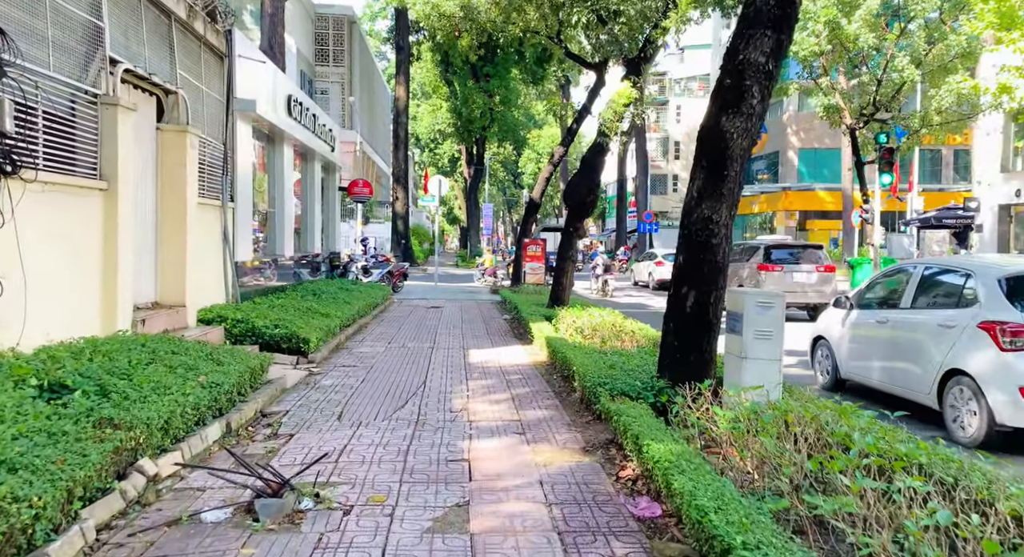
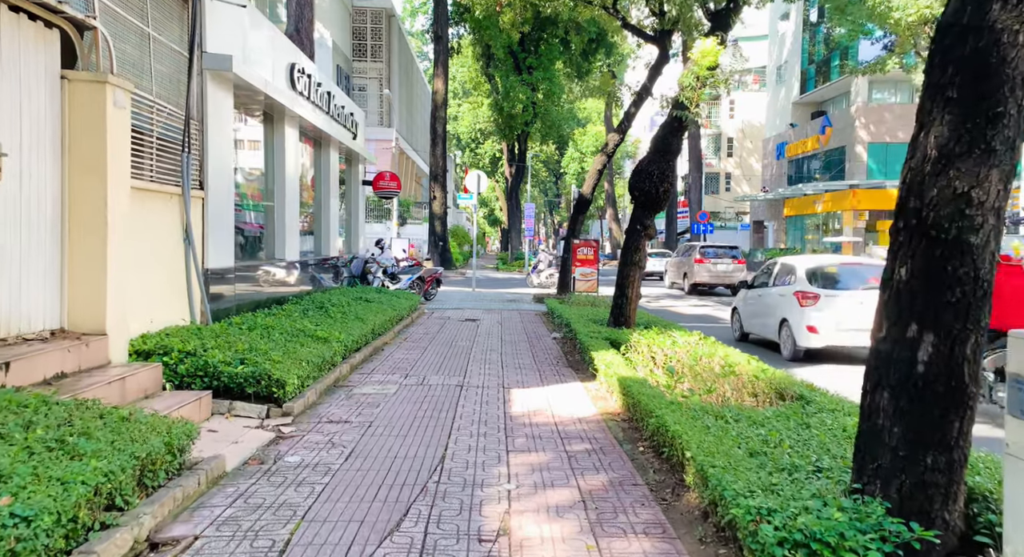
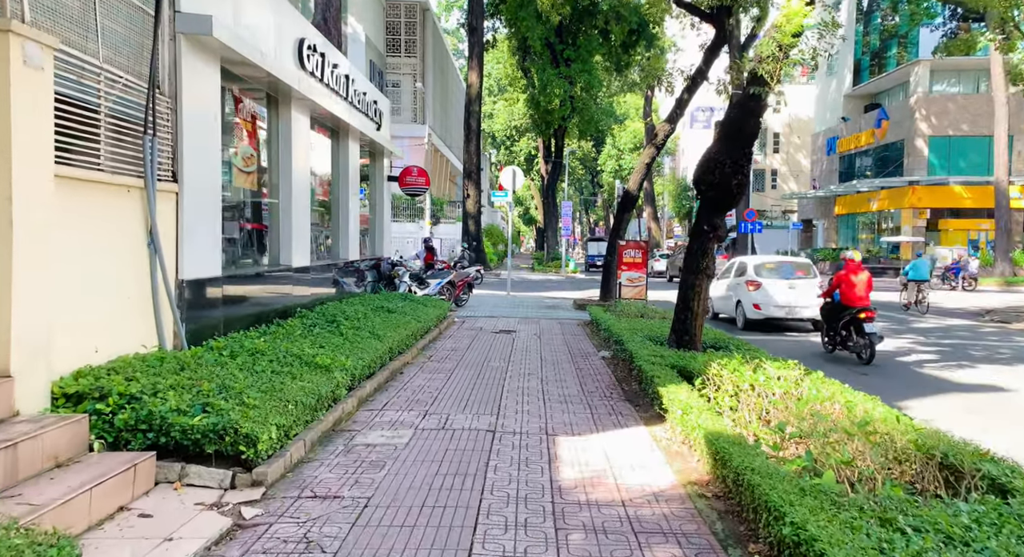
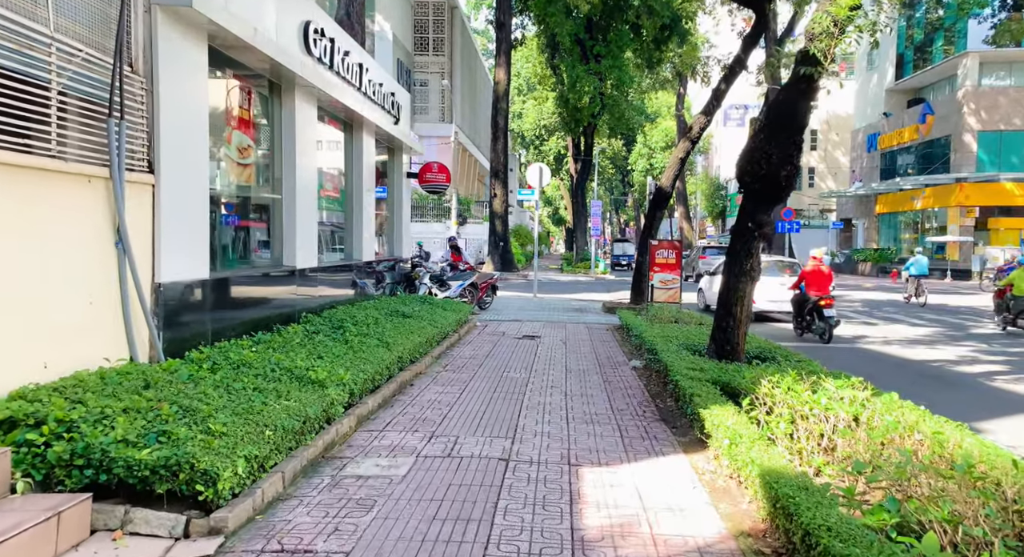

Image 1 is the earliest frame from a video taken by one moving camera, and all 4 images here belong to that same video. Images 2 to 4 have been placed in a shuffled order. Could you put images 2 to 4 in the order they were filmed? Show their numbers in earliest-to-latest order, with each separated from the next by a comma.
2, 3, 4
